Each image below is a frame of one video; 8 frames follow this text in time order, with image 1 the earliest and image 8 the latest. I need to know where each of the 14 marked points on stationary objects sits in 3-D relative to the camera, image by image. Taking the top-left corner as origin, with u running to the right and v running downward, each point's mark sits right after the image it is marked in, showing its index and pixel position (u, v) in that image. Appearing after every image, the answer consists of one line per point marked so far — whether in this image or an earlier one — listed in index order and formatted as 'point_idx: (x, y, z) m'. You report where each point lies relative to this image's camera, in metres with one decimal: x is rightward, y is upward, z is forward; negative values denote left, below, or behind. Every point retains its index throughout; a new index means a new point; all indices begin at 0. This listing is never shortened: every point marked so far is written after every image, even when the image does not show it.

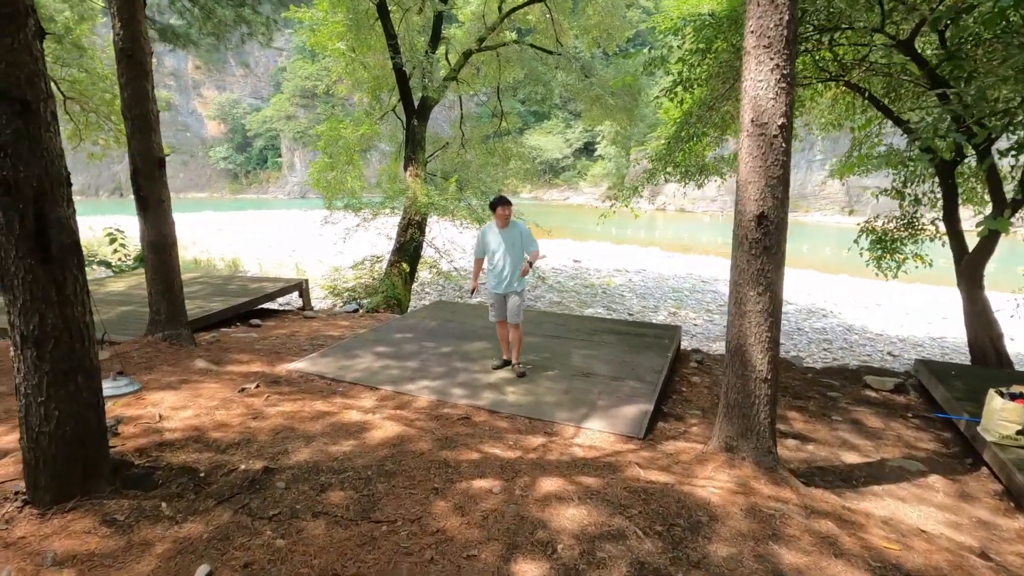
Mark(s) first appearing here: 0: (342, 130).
0: (-2.7, +2.5, +8.7) m
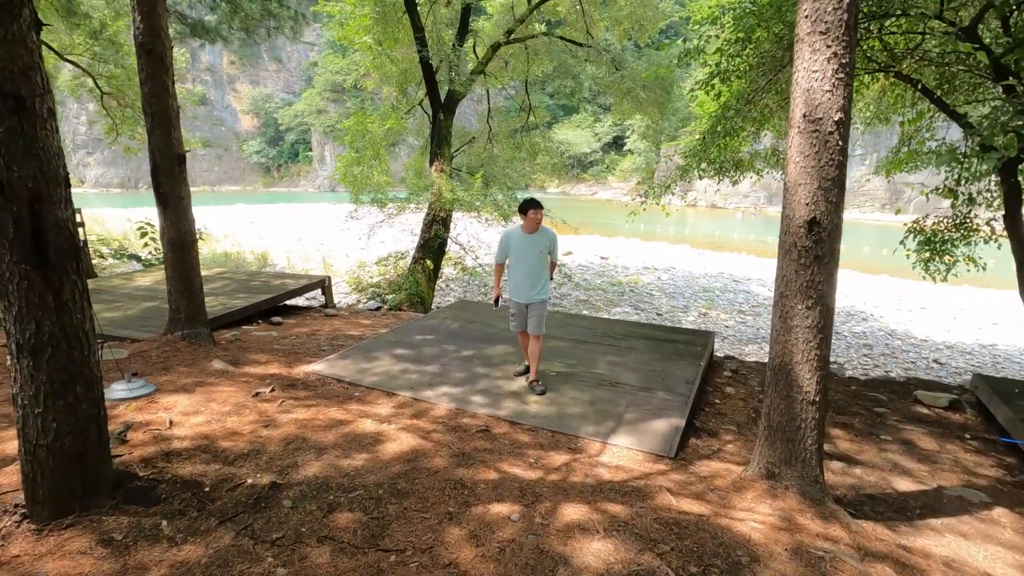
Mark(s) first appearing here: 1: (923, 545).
0: (-2.2, +2.5, +8.6) m
1: (+1.9, -1.2, +2.5) m
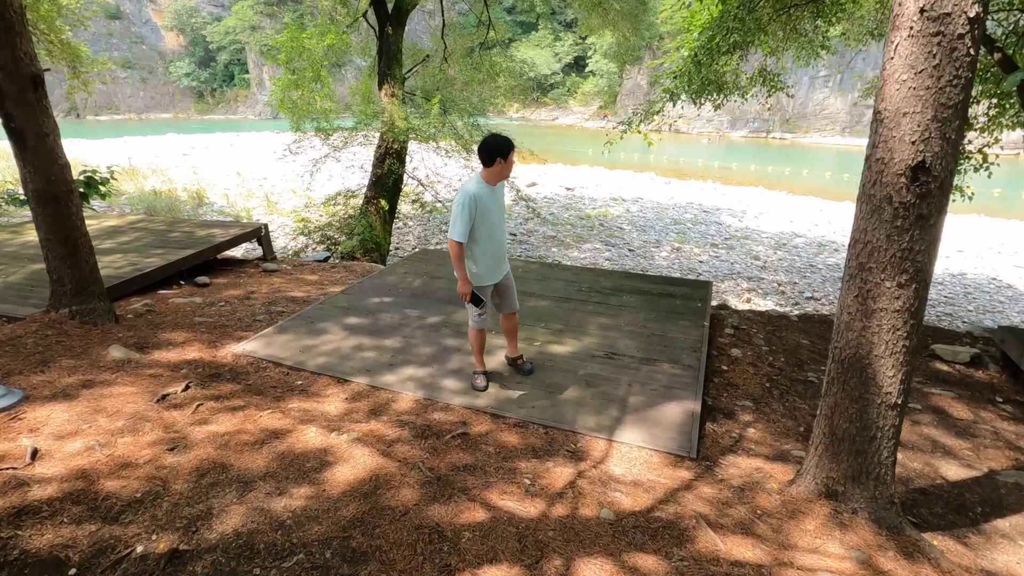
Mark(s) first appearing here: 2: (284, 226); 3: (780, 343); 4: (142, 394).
0: (-2.8, +3.3, +7.4) m
1: (+1.9, -1.0, +2.0) m
2: (-4.4, +1.2, +10.5) m
3: (+2.1, -0.4, +4.1) m
4: (-1.8, -0.5, +2.7) m
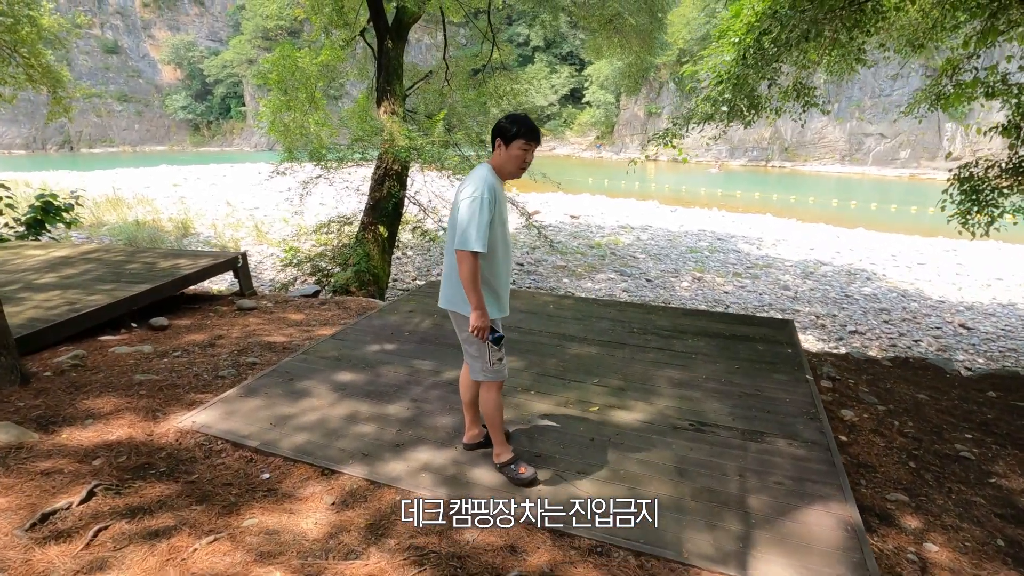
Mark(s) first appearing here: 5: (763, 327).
0: (-2.6, +2.8, +6.6) m
1: (+2.1, -1.2, +1.1) m
2: (-4.3, +0.5, +9.6) m
3: (+2.3, -0.7, +3.2) m
4: (-1.6, -0.7, +1.7) m
5: (+1.7, -0.3, +3.6) m
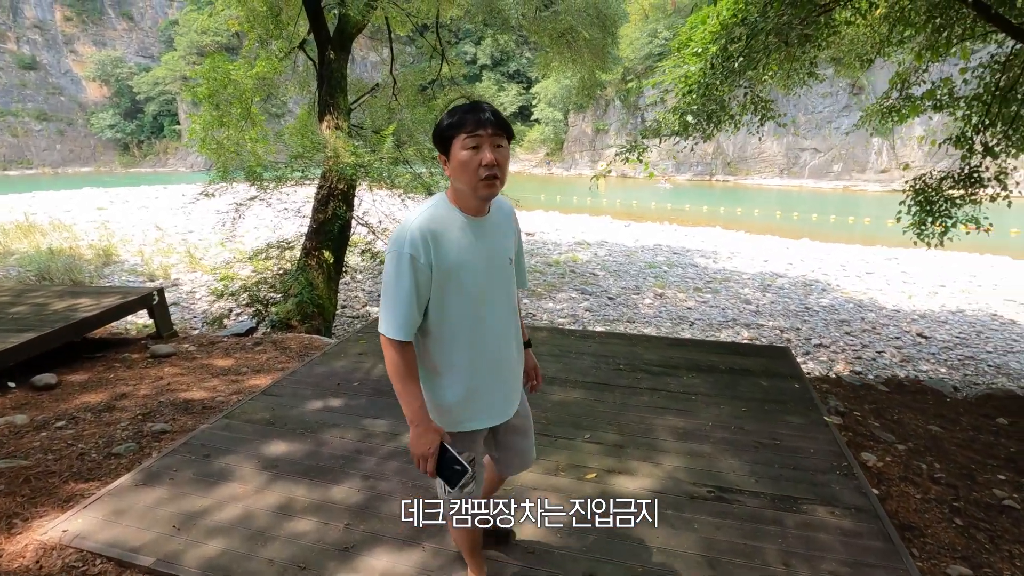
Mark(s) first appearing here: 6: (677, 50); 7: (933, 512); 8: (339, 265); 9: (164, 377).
0: (-3.1, +2.5, +6.0) m
1: (+2.2, -1.2, +0.7) m
2: (-5.0, 0.0, +8.7) m
3: (+2.2, -0.8, +2.9) m
4: (-1.6, -0.9, +1.1) m
5: (+1.5, -0.4, +3.2) m
6: (+1.6, +2.4, +5.3) m
7: (+1.8, -0.9, +2.2) m
8: (-2.1, +0.3, +6.5) m
9: (-2.2, -0.6, +3.4) m
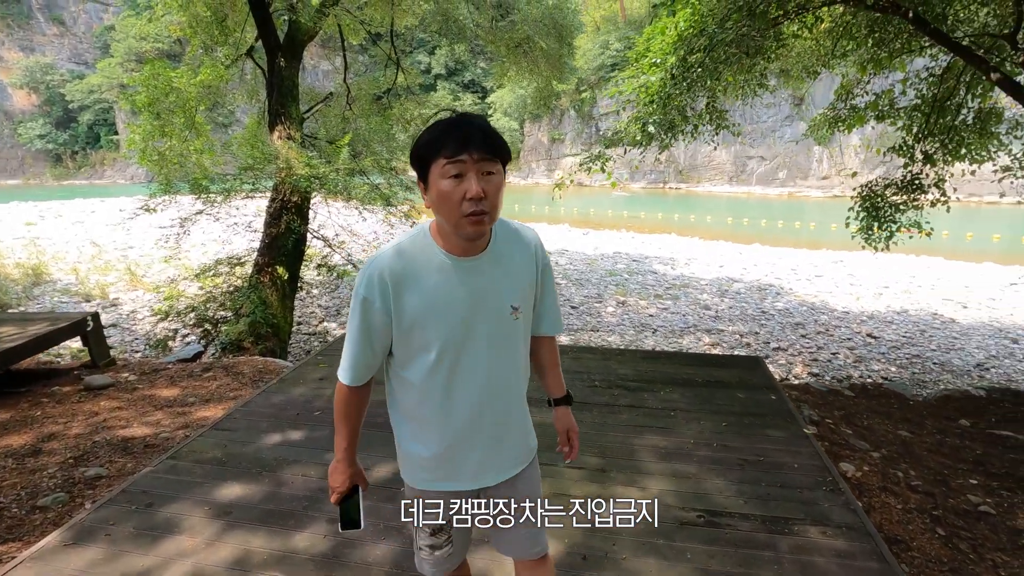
0: (-3.6, +2.2, +5.6) m
1: (+2.2, -1.2, +0.8) m
2: (-5.6, -0.3, +8.2) m
3: (+2.0, -0.8, +2.9) m
4: (-1.6, -1.0, +0.8) m
5: (+1.3, -0.5, +3.2) m
6: (+1.2, +2.3, +5.4) m
7: (+1.7, -1.0, +2.2) m
8: (-2.5, +0.1, +6.2) m
9: (-2.4, -0.7, +3.1) m
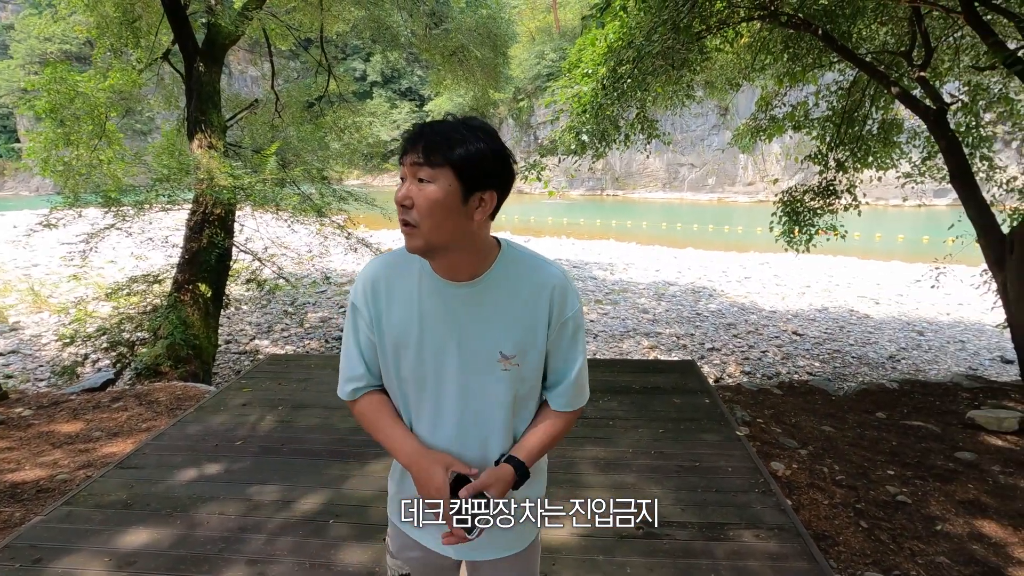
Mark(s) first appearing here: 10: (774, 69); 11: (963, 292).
0: (-4.2, +2.0, +5.2) m
1: (+2.1, -1.2, +0.9) m
2: (-6.4, -0.6, +7.5) m
3: (+1.7, -0.9, +3.1) m
4: (-1.7, -1.1, +0.6) m
5: (+1.0, -0.5, +3.3) m
6: (+0.6, +2.2, +5.4) m
7: (+1.4, -1.0, +2.3) m
8: (-3.2, -0.1, +5.8) m
9: (-2.7, -0.9, +2.8) m
10: (+2.8, +2.3, +5.6) m
11: (+9.7, -0.1, +11.5) m
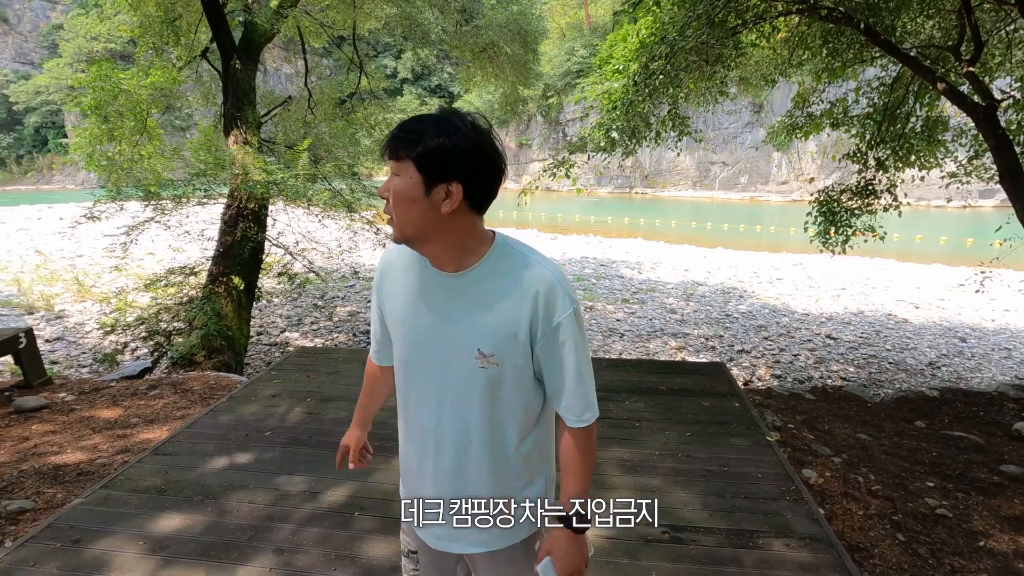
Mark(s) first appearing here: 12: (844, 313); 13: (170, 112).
0: (-4.0, +2.1, +5.3) m
1: (+2.1, -1.2, +0.8) m
2: (-6.1, -0.5, +7.8) m
3: (+1.8, -0.9, +3.0) m
4: (-1.6, -1.1, +0.6) m
5: (+1.1, -0.5, +3.2) m
6: (+0.9, +2.2, +5.4) m
7: (+1.5, -1.0, +2.2) m
8: (-2.9, 0.0, +5.9) m
9: (-2.6, -0.8, +2.9) m
10: (+3.1, +2.3, +5.5) m
11: (+10.3, -0.2, +11.0) m
12: (+6.3, -0.5, +10.1) m
13: (-4.0, +2.1, +6.3) m
